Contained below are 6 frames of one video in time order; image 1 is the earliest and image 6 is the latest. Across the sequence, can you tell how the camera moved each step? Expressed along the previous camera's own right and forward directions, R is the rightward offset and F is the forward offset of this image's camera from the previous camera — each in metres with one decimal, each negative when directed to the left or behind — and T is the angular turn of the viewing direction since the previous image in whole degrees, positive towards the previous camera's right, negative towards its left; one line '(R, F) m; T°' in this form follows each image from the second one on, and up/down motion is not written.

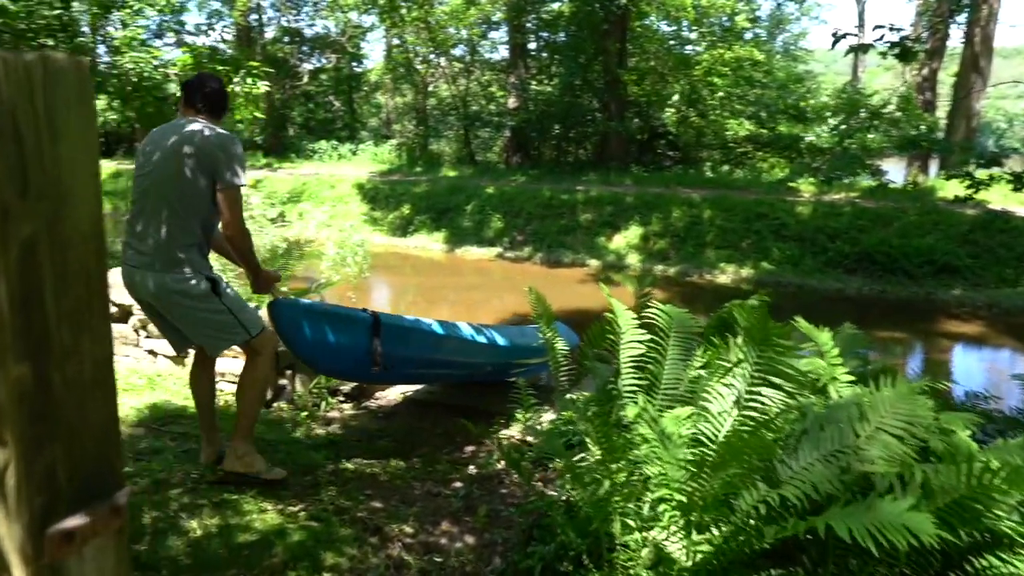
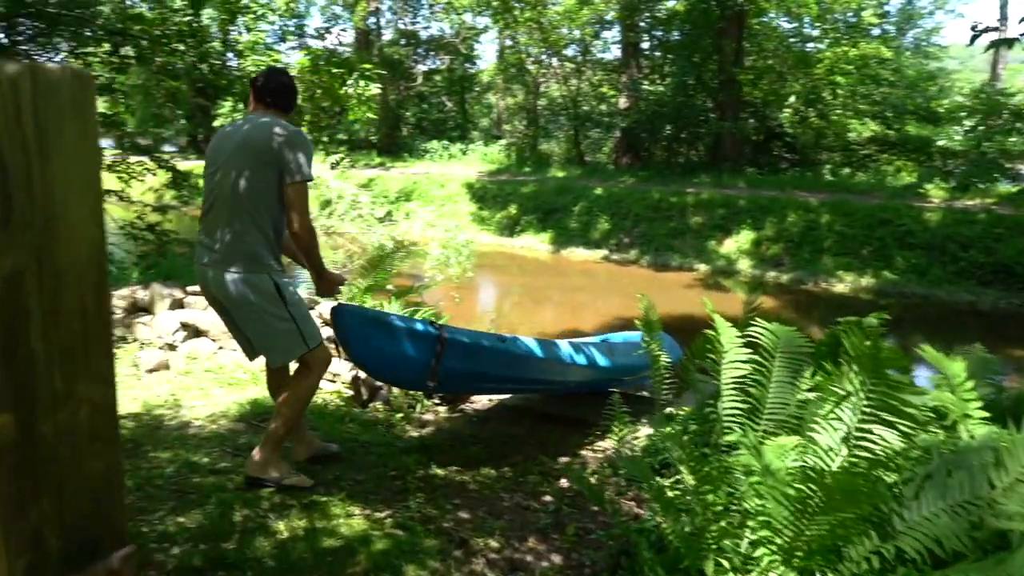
(0.0, +0.1) m; -7°
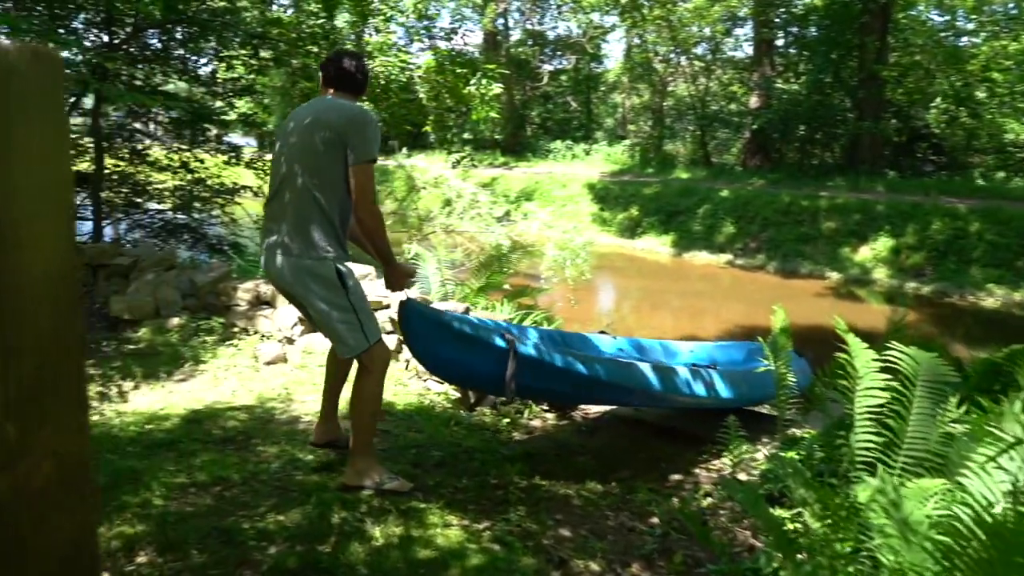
(0.0, +0.2) m; -8°
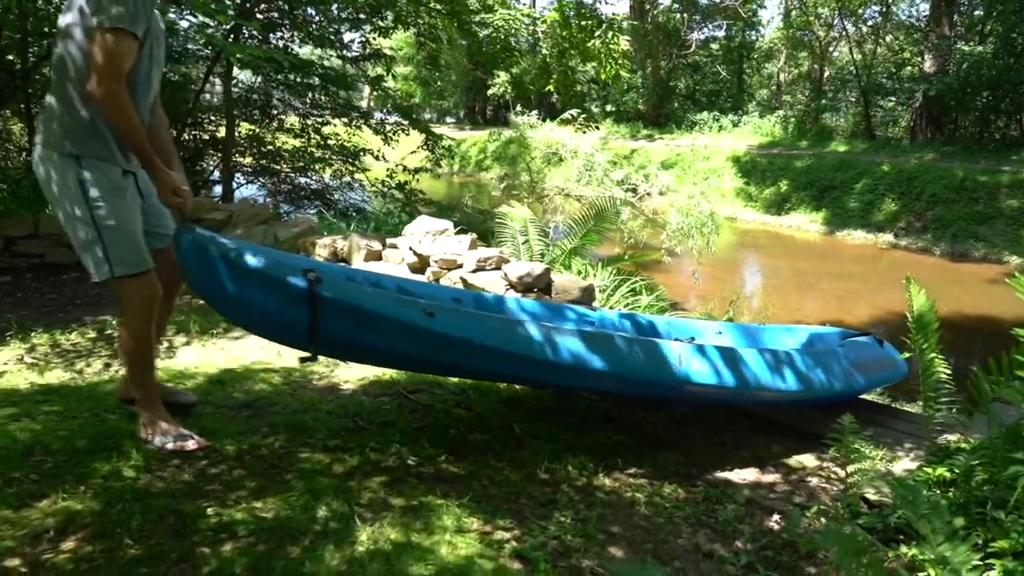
(+0.4, +0.9) m; -10°
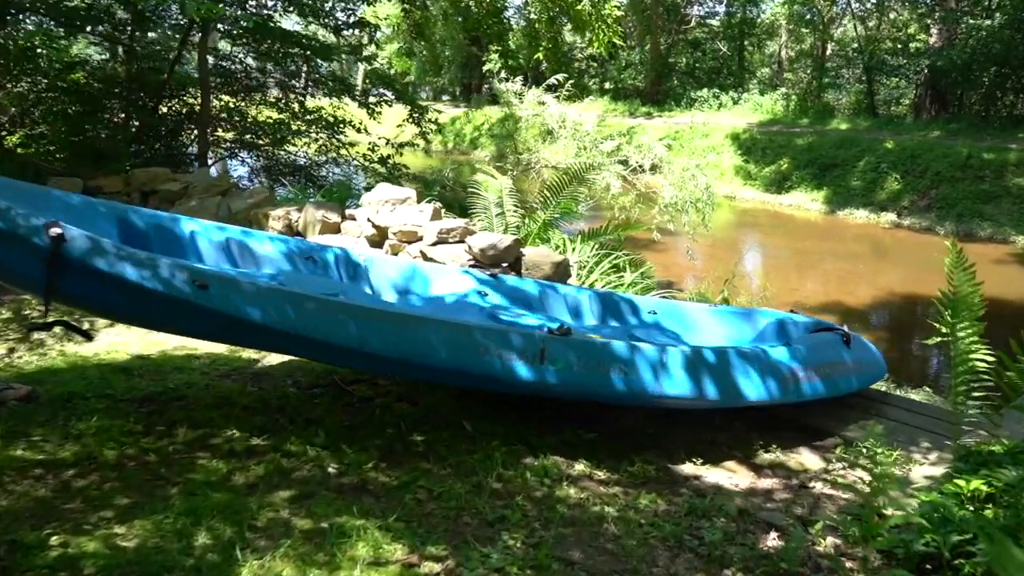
(+0.2, +0.6) m; 0°
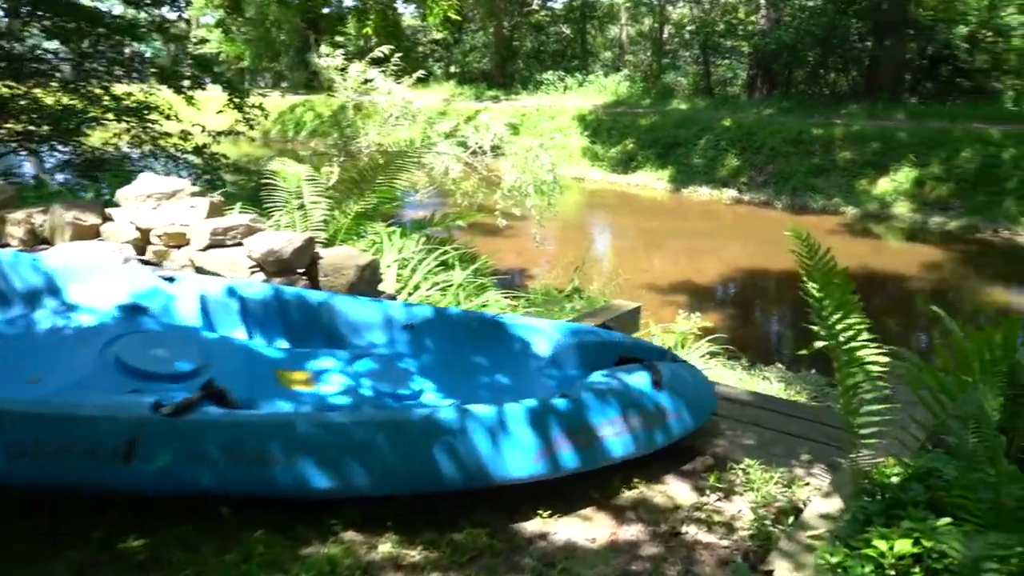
(+0.3, +0.9) m; +10°
